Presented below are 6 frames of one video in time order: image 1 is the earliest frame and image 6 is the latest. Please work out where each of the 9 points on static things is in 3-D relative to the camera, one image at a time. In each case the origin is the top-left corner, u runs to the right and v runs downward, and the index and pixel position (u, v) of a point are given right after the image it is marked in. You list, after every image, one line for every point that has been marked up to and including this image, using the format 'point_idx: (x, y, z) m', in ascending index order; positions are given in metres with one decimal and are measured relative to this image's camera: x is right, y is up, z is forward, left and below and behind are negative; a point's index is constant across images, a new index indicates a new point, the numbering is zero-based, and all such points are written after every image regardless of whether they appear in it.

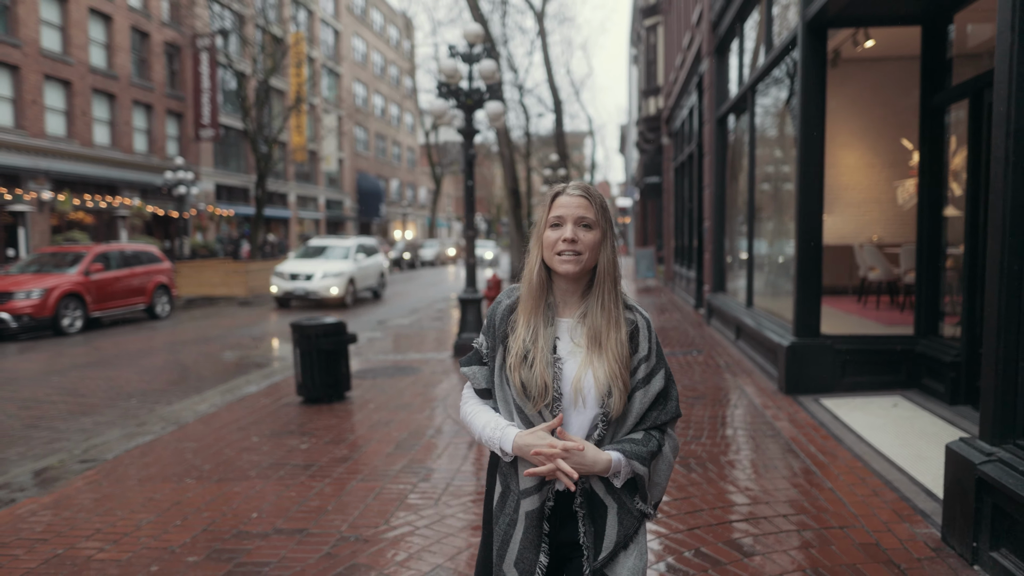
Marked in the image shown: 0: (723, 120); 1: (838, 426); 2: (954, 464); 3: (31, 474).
0: (+3.4, +2.7, +11.4) m
1: (+2.5, -1.0, +5.5) m
2: (+2.0, -0.8, +3.3) m
3: (-3.6, -1.4, +5.3) m
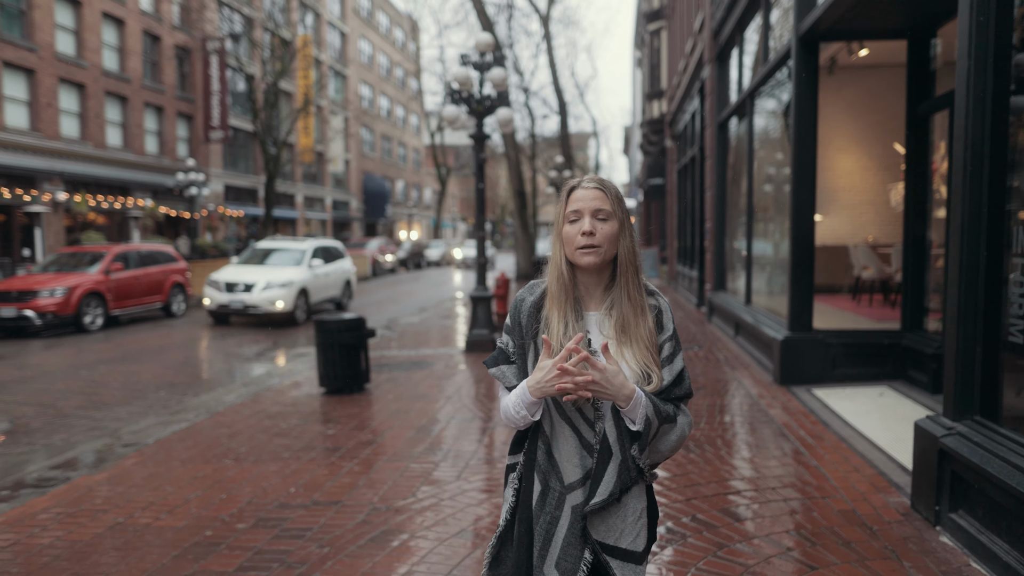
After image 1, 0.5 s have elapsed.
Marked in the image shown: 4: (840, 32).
0: (+3.5, +2.7, +11.8) m
1: (+2.6, -1.0, +5.9) m
2: (+2.1, -0.8, +3.7) m
3: (-3.5, -1.4, +5.8) m
4: (+3.2, +2.5, +6.9) m
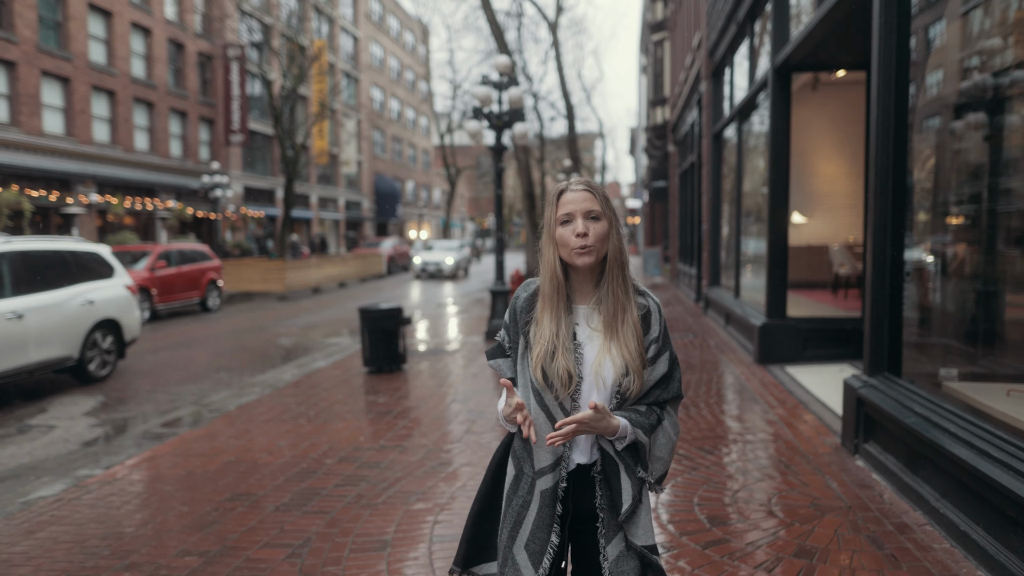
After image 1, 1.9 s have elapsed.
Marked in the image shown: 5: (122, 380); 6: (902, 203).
0: (+3.8, +2.8, +13.0) m
1: (+2.8, -1.0, +7.0) m
2: (+2.3, -0.7, +4.8) m
3: (-3.3, -1.3, +7.0) m
4: (+3.4, +2.6, +8.1) m
5: (-5.0, -1.2, +9.2) m
6: (+2.6, +0.6, +4.8) m
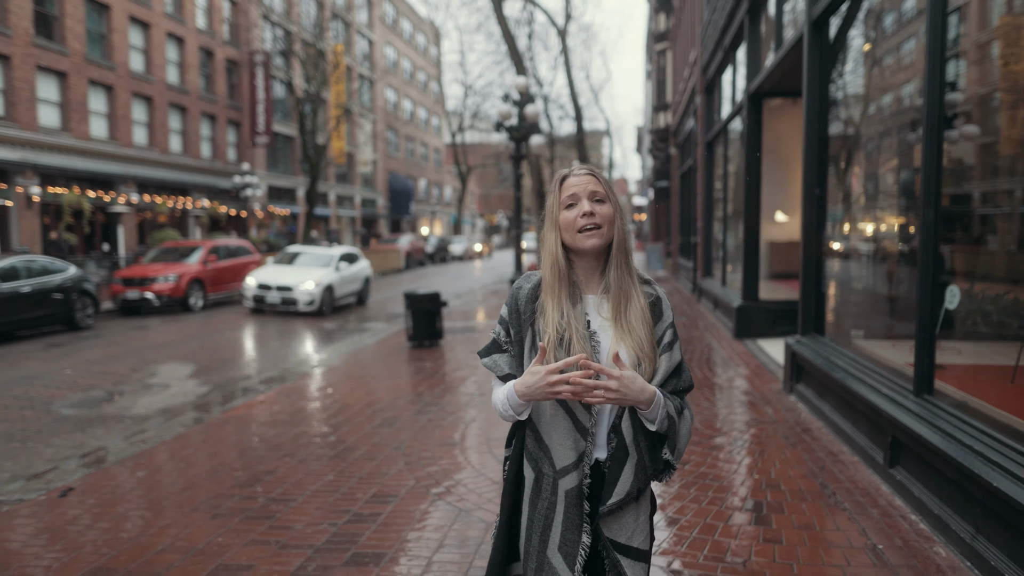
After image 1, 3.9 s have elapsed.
0: (+4.1, +3.0, +14.6) m
1: (+3.1, -0.8, +8.7) m
2: (+2.5, -0.6, +6.5) m
3: (-3.0, -1.1, +8.7) m
4: (+3.7, +2.7, +9.7) m
5: (-4.8, -1.0, +11.0) m
6: (+2.9, +0.7, +6.5) m
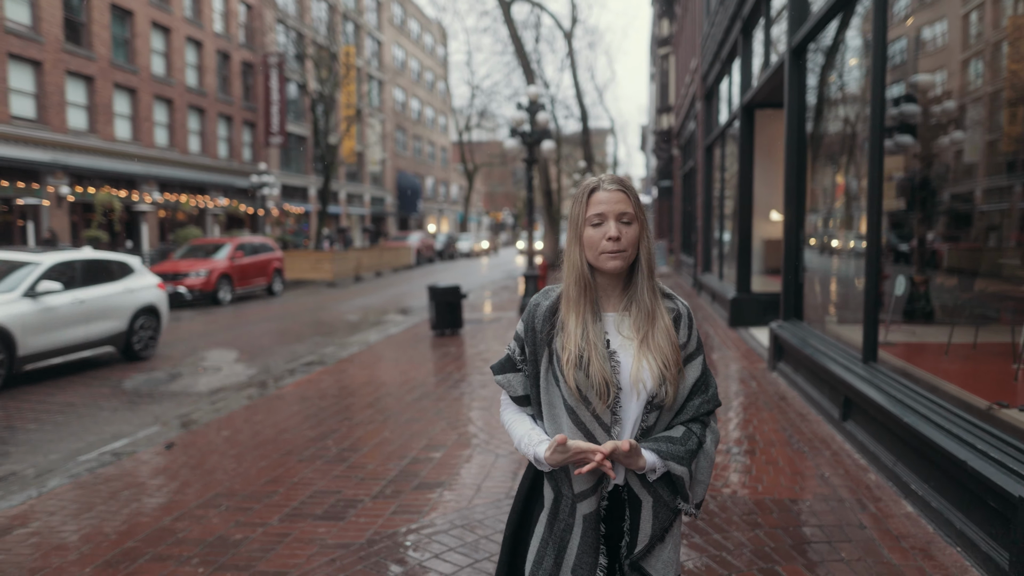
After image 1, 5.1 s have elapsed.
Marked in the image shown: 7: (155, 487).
0: (+4.3, +3.1, +15.6) m
1: (+3.3, -0.7, +9.7) m
2: (+2.7, -0.5, +7.5) m
3: (-2.8, -1.0, +9.7) m
4: (+3.9, +2.8, +10.7) m
5: (-4.5, -0.9, +12.0) m
6: (+3.1, +0.8, +7.5) m
7: (-2.3, -1.3, +4.6) m
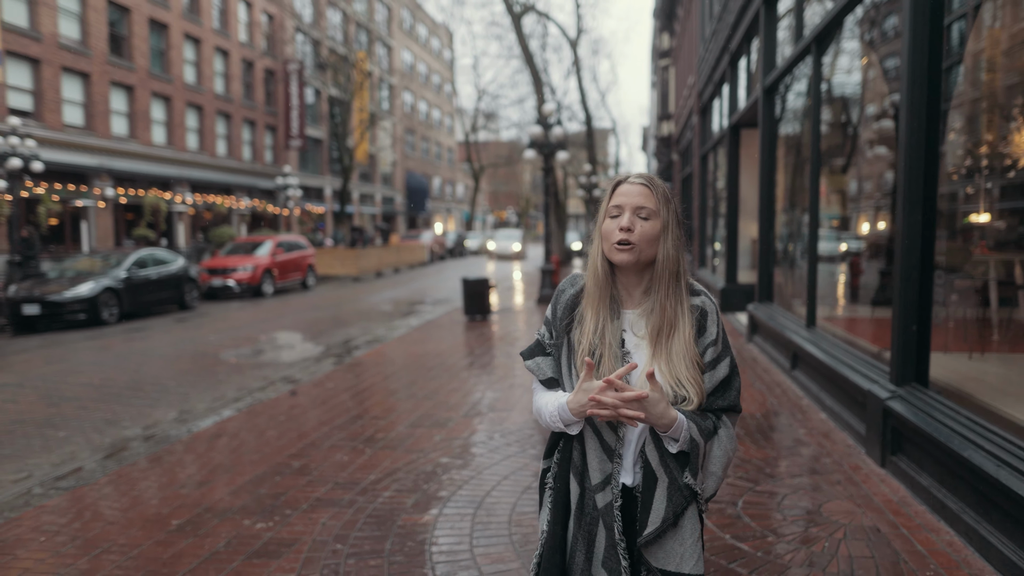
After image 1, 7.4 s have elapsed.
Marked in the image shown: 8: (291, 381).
0: (+4.7, +3.2, +17.5) m
1: (+3.7, -0.6, +11.6) m
2: (+3.1, -0.3, +9.4) m
3: (-2.4, -0.9, +11.6) m
4: (+4.3, +3.0, +12.5) m
5: (-4.1, -0.8, +13.9) m
6: (+3.5, +1.0, +9.4) m
7: (-1.9, -1.2, +6.5) m
8: (-2.7, -1.1, +8.5) m
